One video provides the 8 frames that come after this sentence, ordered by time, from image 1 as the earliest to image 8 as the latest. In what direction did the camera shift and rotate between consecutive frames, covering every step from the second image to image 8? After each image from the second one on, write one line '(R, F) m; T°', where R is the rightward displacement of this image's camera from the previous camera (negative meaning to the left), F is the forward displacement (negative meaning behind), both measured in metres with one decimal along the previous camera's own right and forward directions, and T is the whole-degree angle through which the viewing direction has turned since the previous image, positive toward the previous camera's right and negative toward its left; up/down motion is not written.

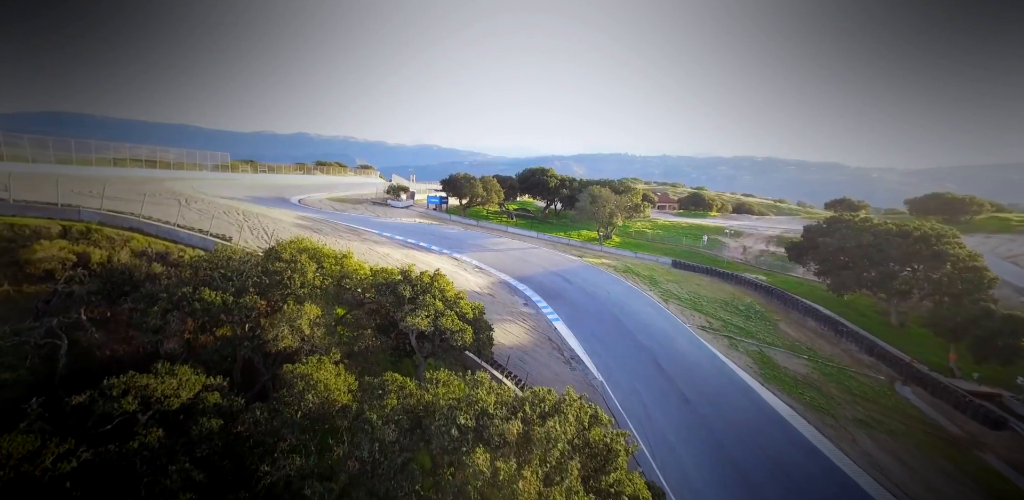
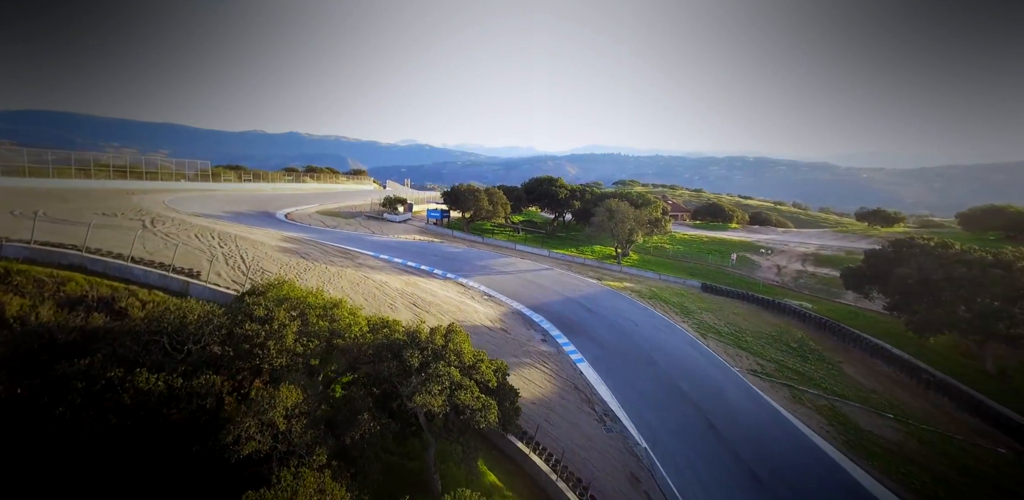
(-1.0, +3.3) m; +1°
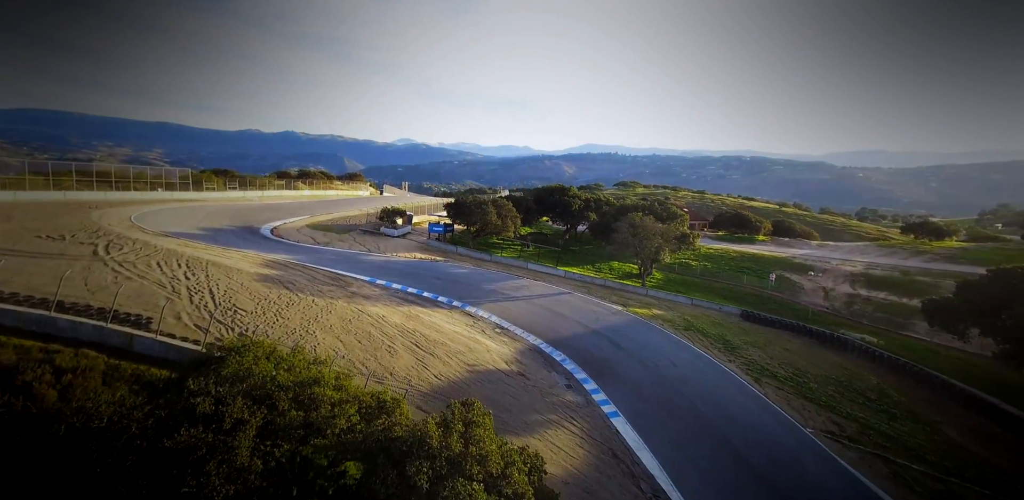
(-0.9, +3.4) m; 0°
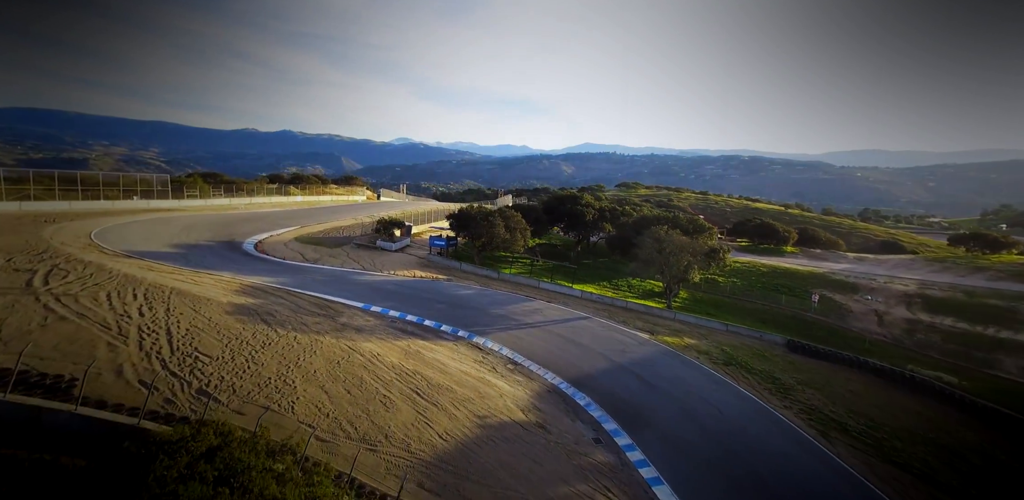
(-0.7, +3.1) m; 0°
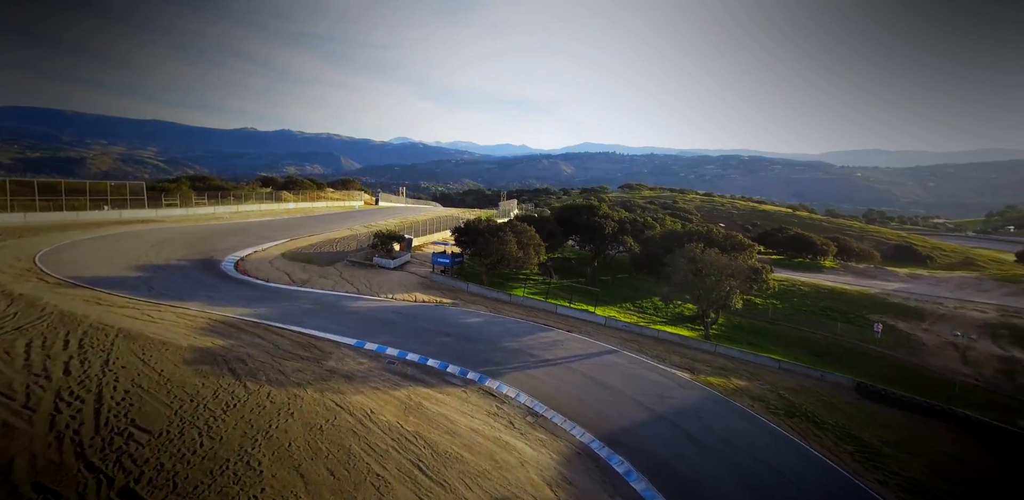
(-0.8, +3.3) m; 0°
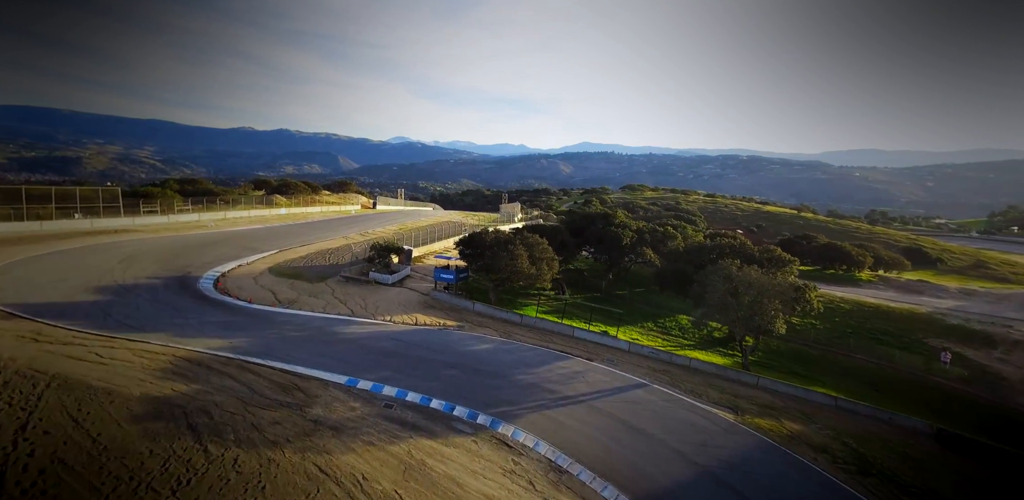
(-0.6, +2.6) m; 0°
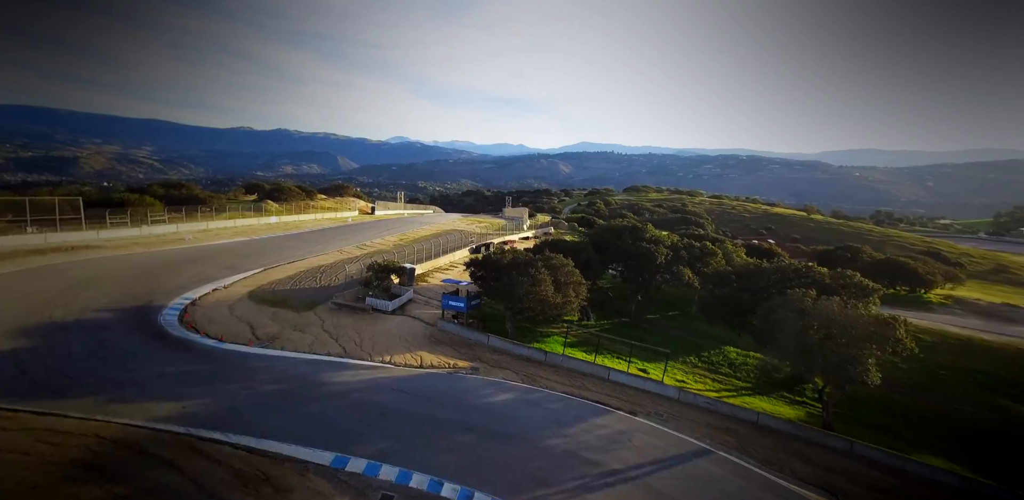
(-1.0, +3.7) m; 0°
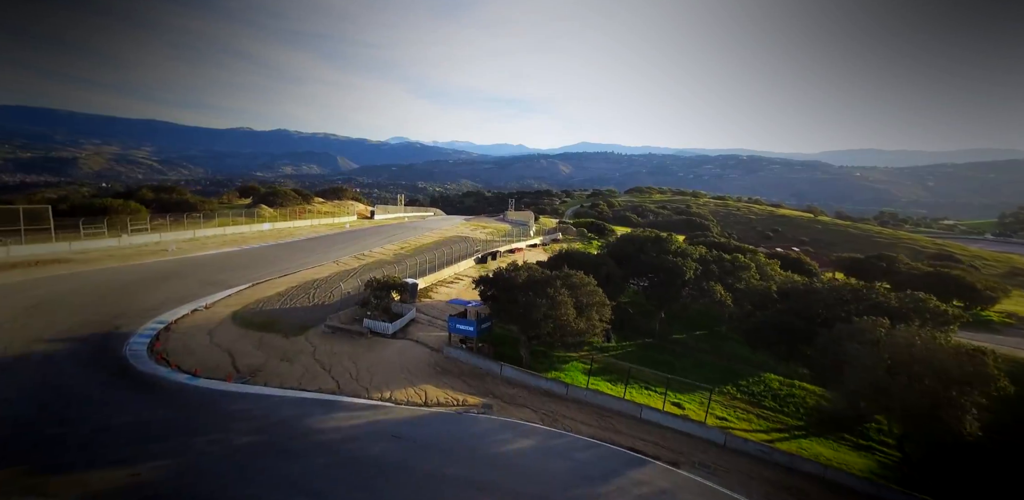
(-0.6, +2.4) m; 0°
